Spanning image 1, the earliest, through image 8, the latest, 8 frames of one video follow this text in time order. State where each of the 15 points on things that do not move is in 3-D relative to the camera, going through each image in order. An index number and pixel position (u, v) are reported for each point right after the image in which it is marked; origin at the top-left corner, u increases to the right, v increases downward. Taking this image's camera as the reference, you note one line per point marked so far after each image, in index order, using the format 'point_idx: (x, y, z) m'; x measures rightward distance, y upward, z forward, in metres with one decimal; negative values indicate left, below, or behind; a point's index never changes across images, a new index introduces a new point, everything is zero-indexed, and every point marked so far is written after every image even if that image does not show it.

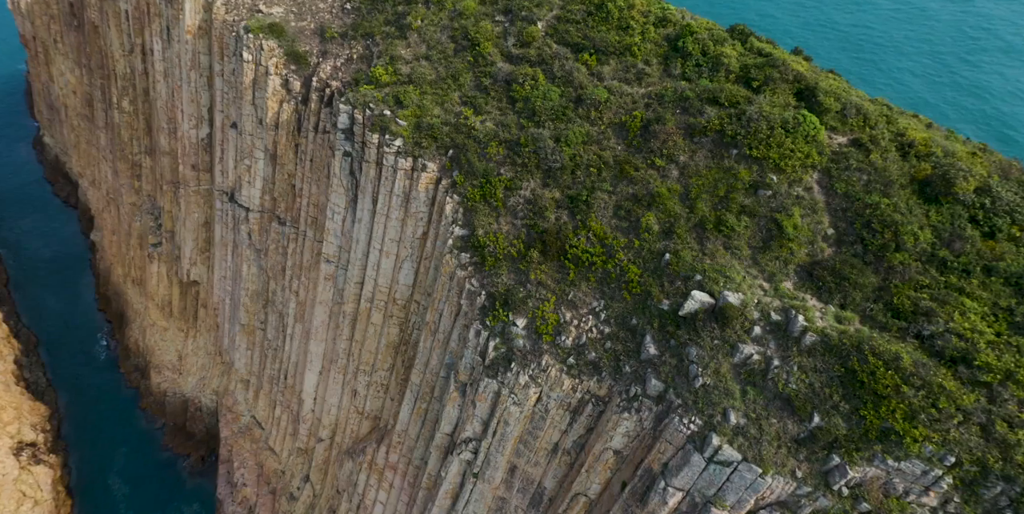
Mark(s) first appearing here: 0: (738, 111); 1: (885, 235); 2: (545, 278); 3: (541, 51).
0: (+5.6, +3.5, +16.5) m
1: (+8.0, +0.3, +14.2) m
2: (+0.8, -0.4, +17.0) m
3: (+0.9, +6.2, +20.0) m
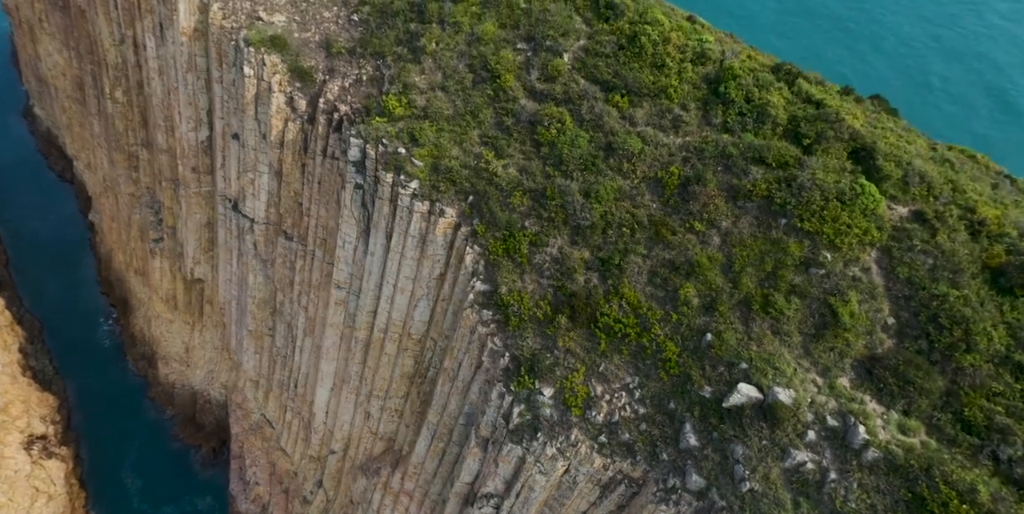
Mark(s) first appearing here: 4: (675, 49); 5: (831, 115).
0: (+6.3, +1.8, +15.1) m
1: (+8.7, -1.5, +13.0) m
2: (+1.5, -2.1, +15.9) m
3: (+1.5, +4.7, +18.5) m
4: (+4.4, +5.6, +18.1) m
5: (+7.6, +3.3, +15.8) m
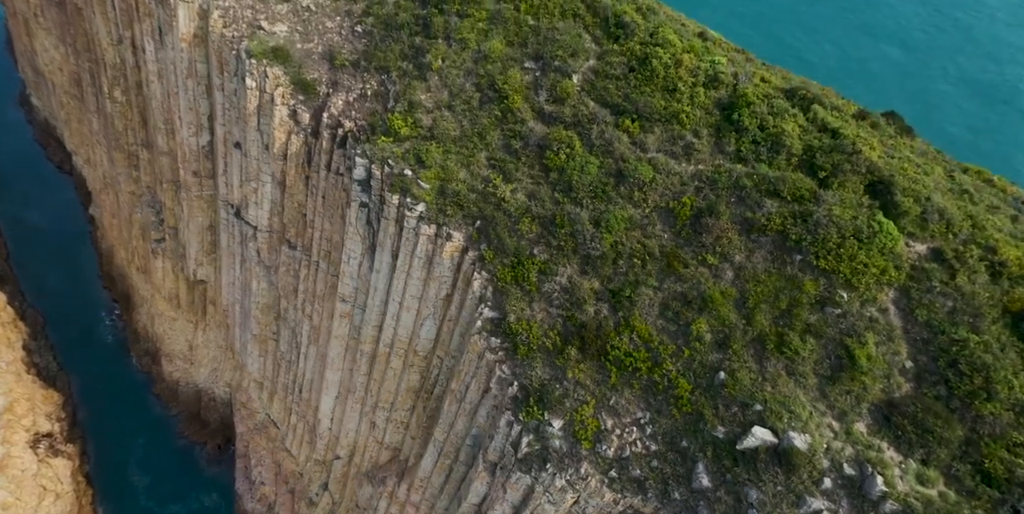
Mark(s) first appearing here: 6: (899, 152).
0: (+6.5, +1.0, +14.8) m
1: (+8.9, -2.3, +12.8) m
2: (+1.7, -2.9, +15.7) m
3: (+1.7, +4.0, +18.1) m
4: (+4.6, +4.9, +17.7) m
5: (+7.8, +2.5, +15.4) m
6: (+9.4, +2.5, +16.1) m
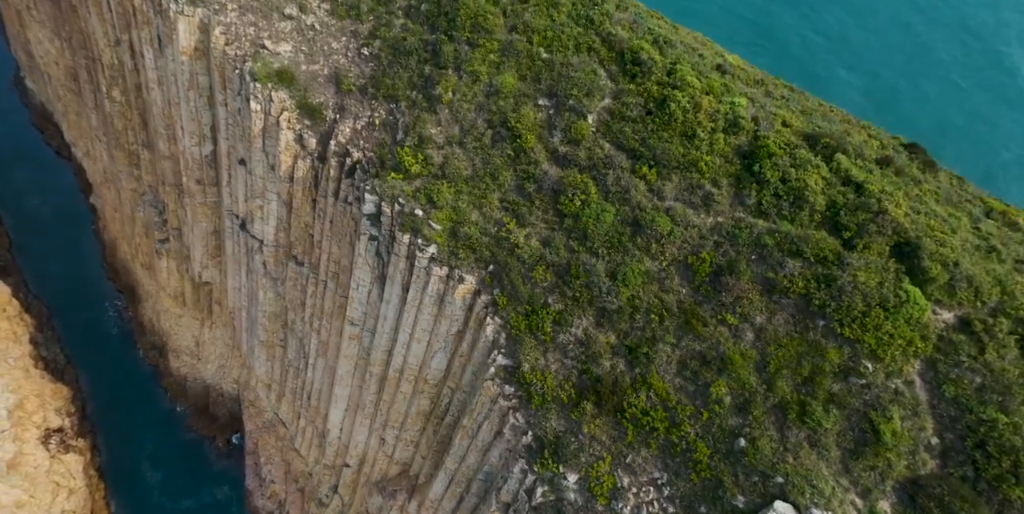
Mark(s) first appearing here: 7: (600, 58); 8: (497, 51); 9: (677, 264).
0: (+6.8, -0.3, +14.4) m
1: (+9.3, -3.8, +12.6) m
2: (+2.0, -4.2, +15.5) m
3: (+2.1, +2.8, +17.6) m
4: (+5.0, +3.6, +17.2) m
5: (+8.2, +1.2, +15.0) m
6: (+9.7, +1.2, +15.7) m
7: (+2.5, +5.6, +18.9) m
8: (-0.4, +6.1, +19.8) m
9: (+4.0, -0.2, +16.0) m
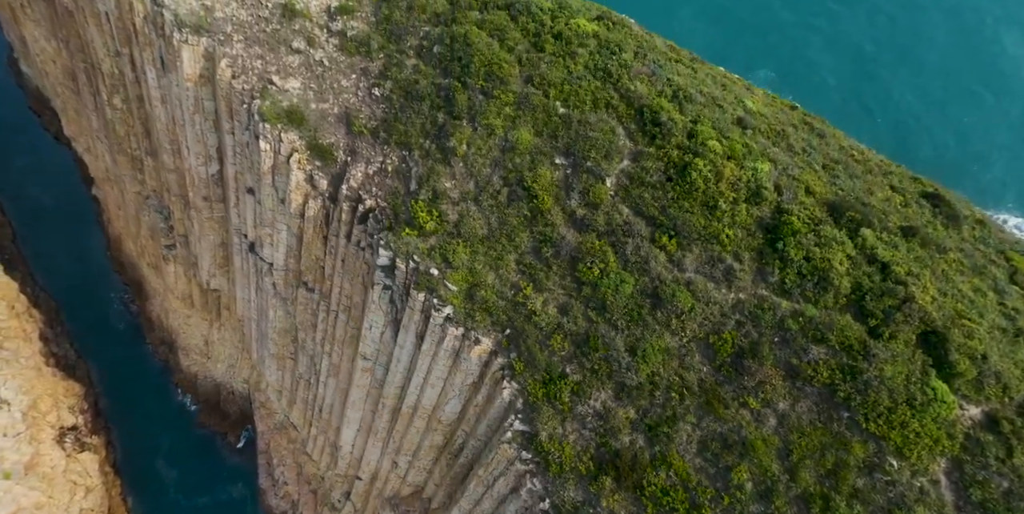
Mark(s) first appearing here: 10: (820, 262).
0: (+7.3, -2.2, +14.2) m
1: (+9.7, -5.7, +12.6) m
2: (+2.5, -6.0, +15.5) m
3: (+2.6, +1.0, +17.3) m
4: (+5.4, +1.8, +16.8) m
5: (+8.6, -0.7, +14.7) m
6: (+10.2, -0.7, +15.4) m
7: (+2.9, +3.9, +18.4) m
8: (0.0, +4.5, +19.4) m
9: (+4.4, -2.0, +15.8) m
10: (+7.1, -0.1, +15.4) m
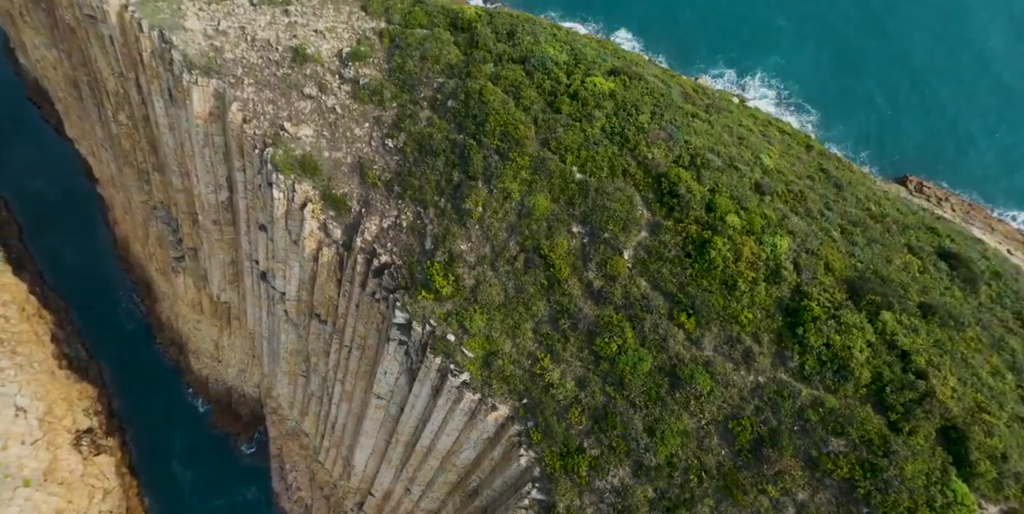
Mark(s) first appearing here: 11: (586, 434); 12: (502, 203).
0: (+7.7, -4.3, +14.3) m
1: (+10.2, -7.8, +12.8) m
2: (+3.0, -8.0, +15.8) m
3: (+3.0, -0.9, +17.3) m
4: (+5.9, -0.1, +16.7) m
5: (+9.0, -2.7, +14.8) m
6: (+10.6, -2.6, +15.4) m
7: (+3.4, +2.1, +18.3) m
8: (+0.5, +2.6, +19.2) m
9: (+4.9, -3.9, +15.9) m
10: (+7.6, -2.1, +15.4) m
11: (+1.9, -4.6, +17.1) m
12: (-0.3, +1.5, +19.2) m
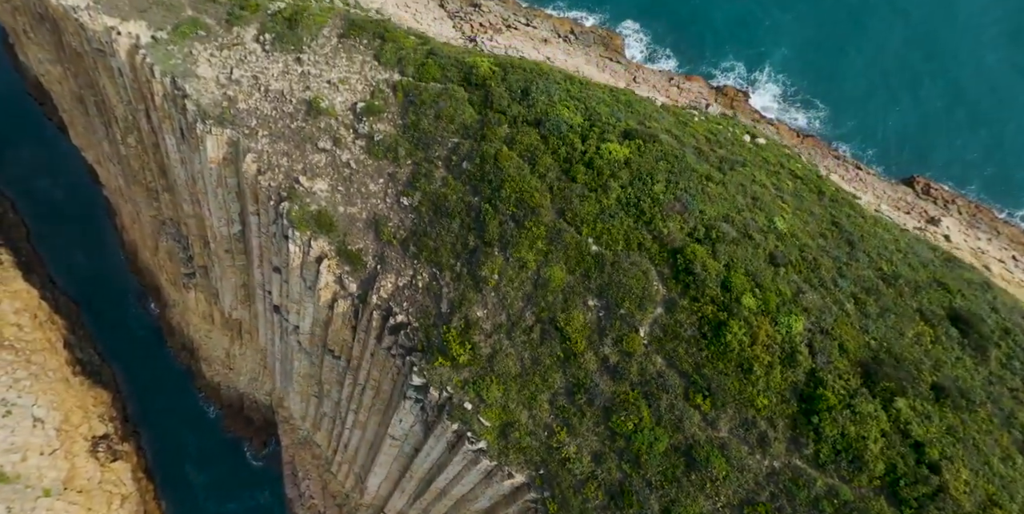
0: (+8.2, -6.4, +14.6) m
1: (+10.6, -10.0, +13.2) m
2: (+3.4, -10.1, +16.2) m
3: (+3.5, -2.9, +17.5) m
4: (+6.4, -2.2, +16.9) m
5: (+9.5, -4.8, +15.0) m
6: (+11.1, -4.7, +15.6) m
7: (+3.8, 0.0, +18.4) m
8: (+0.9, +0.6, +19.4) m
9: (+5.3, -6.0, +16.2) m
10: (+8.0, -4.2, +15.7) m
11: (+2.4, -6.6, +17.4) m
12: (+0.2, -0.5, +19.4) m
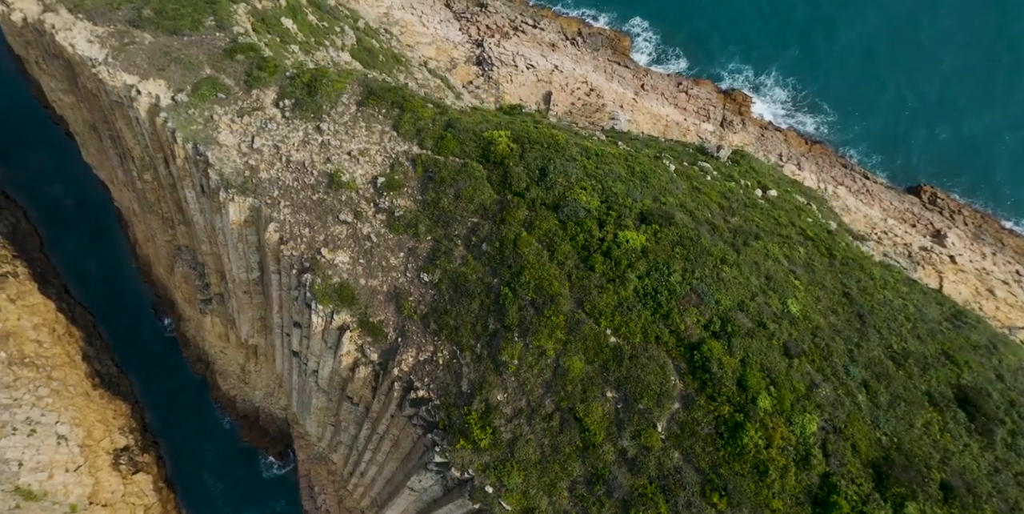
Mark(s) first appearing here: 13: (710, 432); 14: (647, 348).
0: (+8.8, -9.1, +15.3) m
1: (+11.2, -12.8, +13.9) m
2: (+4.1, -12.9, +17.0) m
3: (+4.1, -5.6, +18.1) m
4: (+6.9, -4.9, +17.5) m
5: (+10.1, -7.5, +15.6) m
6: (+11.7, -7.5, +16.2) m
7: (+4.4, -2.6, +18.9) m
8: (+1.5, -2.0, +19.9) m
9: (+5.9, -8.8, +16.9) m
10: (+8.6, -6.9, +16.3) m
11: (+3.0, -9.3, +18.1) m
12: (+0.8, -3.1, +19.9) m
13: (+5.3, -4.6, +17.9) m
14: (+3.9, -2.6, +19.0) m
